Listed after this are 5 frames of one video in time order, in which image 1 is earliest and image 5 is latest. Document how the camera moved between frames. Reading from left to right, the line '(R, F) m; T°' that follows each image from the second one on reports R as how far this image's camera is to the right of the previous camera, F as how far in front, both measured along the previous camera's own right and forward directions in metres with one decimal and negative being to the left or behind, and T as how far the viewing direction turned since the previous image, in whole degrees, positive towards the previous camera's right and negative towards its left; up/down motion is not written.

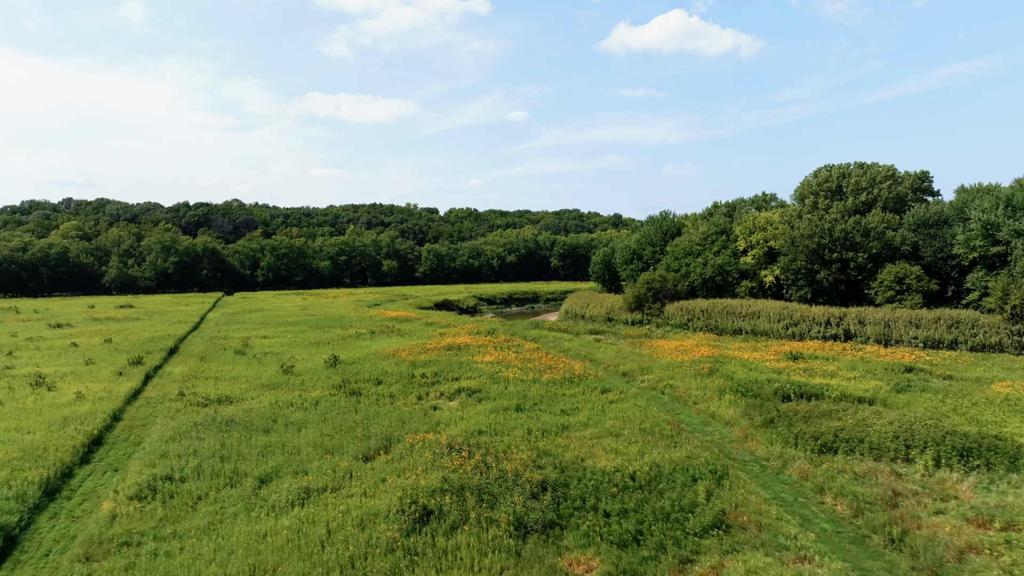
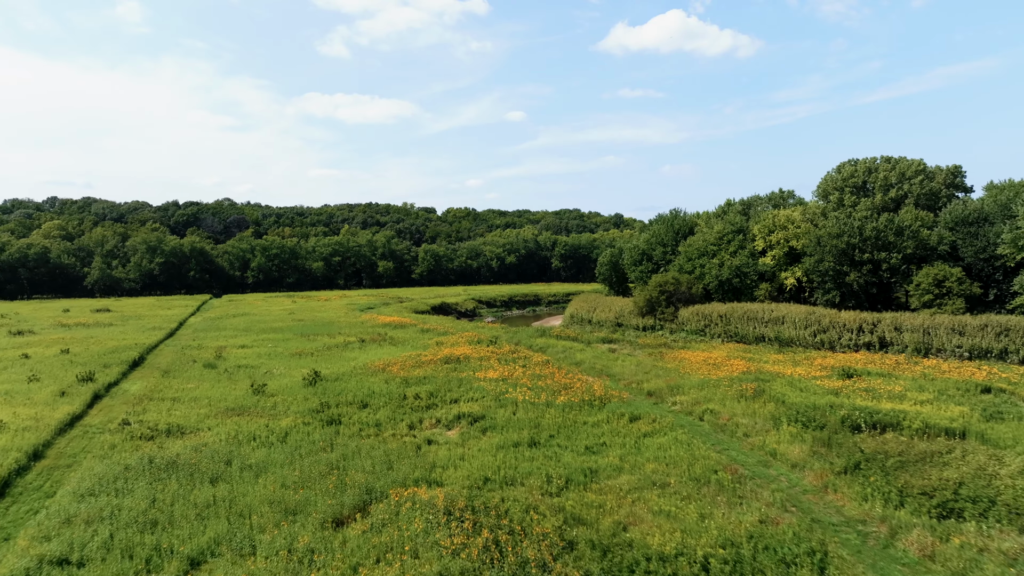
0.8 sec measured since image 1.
(-0.3, +3.4) m; 0°
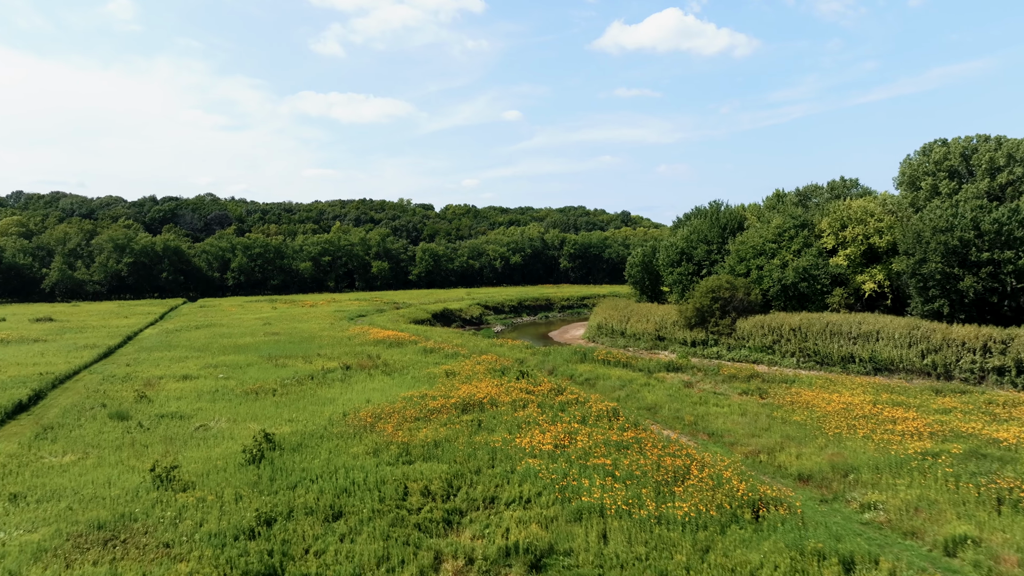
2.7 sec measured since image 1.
(-1.4, +8.3) m; 0°
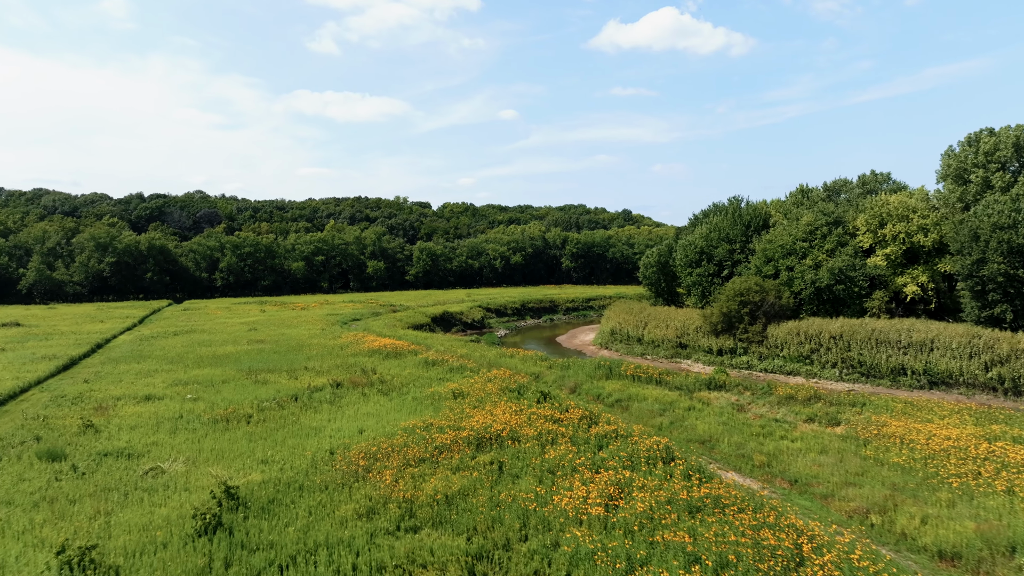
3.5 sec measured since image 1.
(-0.7, +3.5) m; 0°
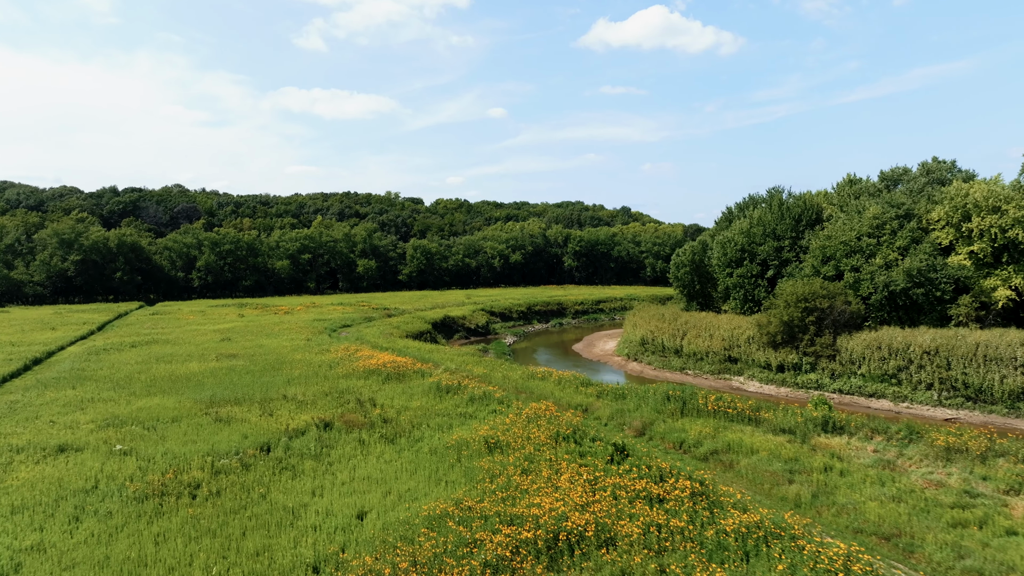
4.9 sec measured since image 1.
(-1.4, +5.7) m; +1°
